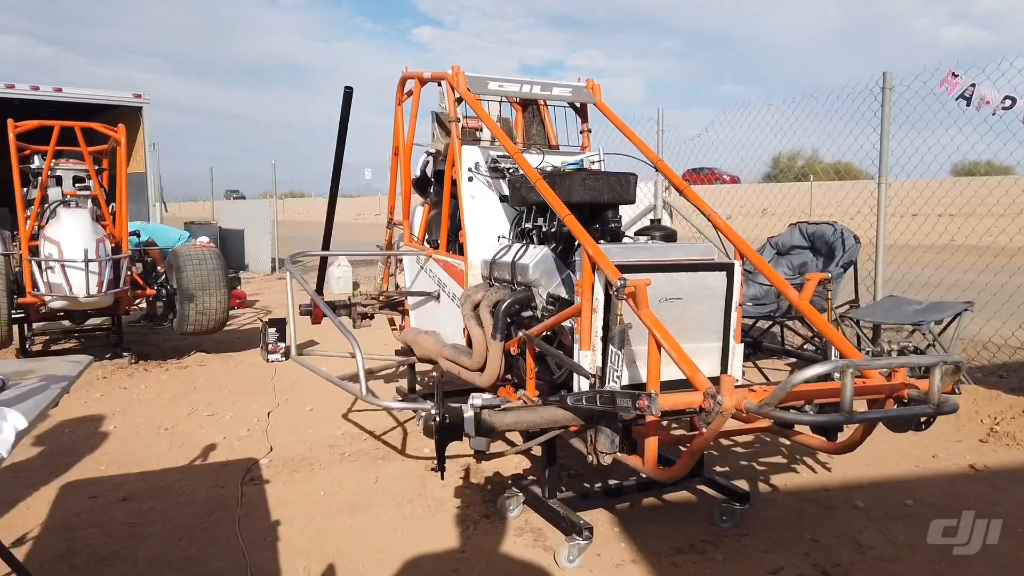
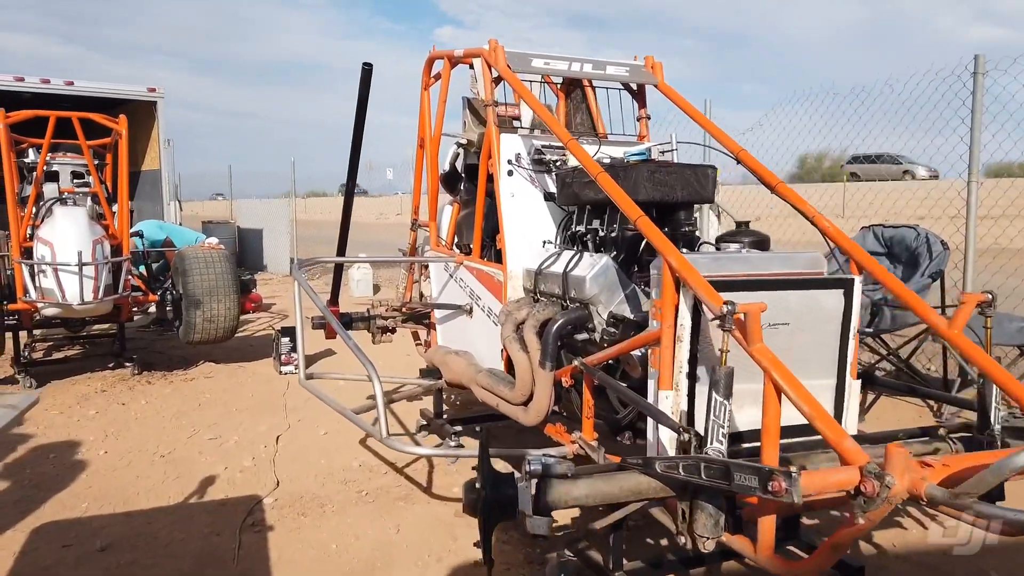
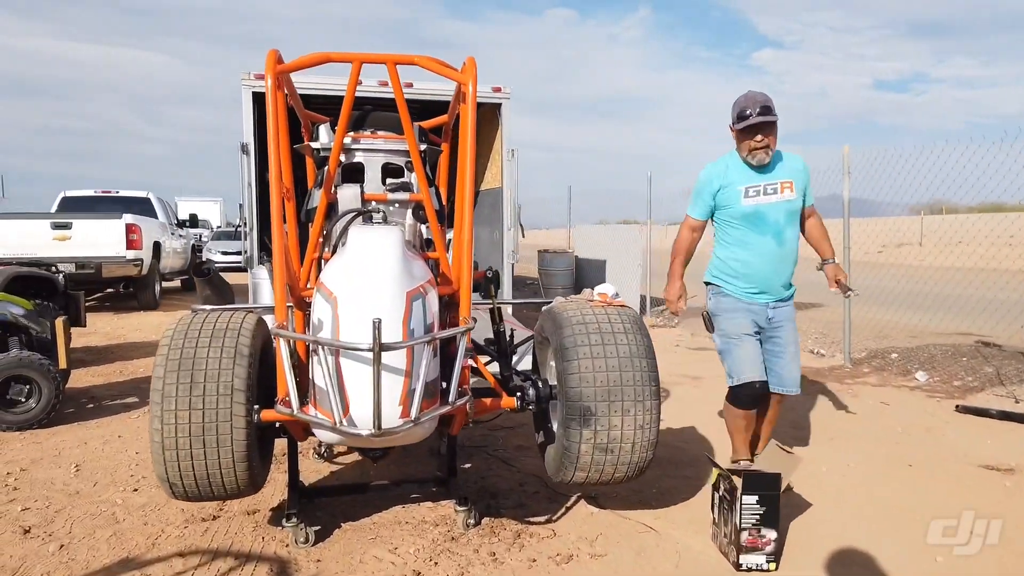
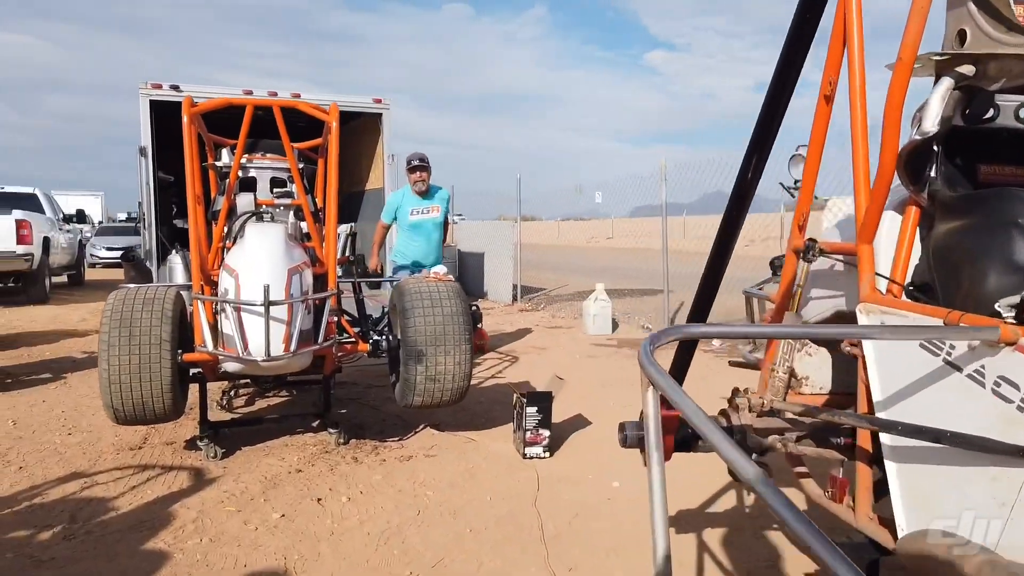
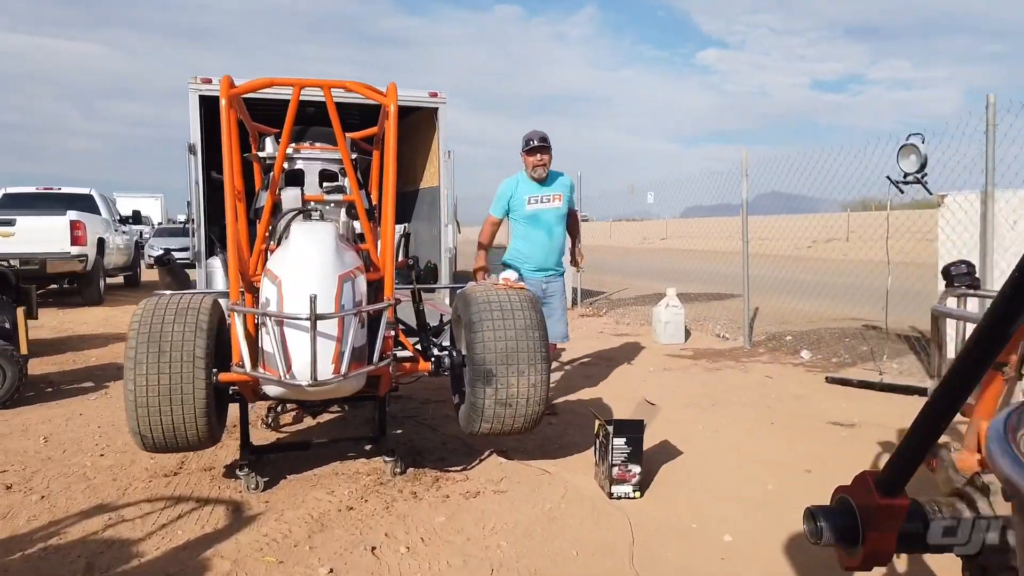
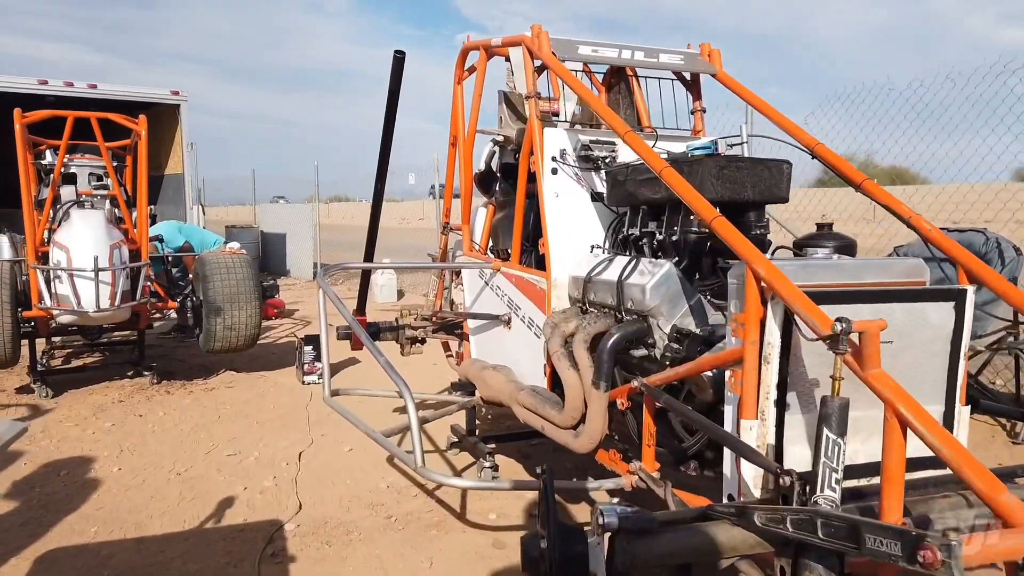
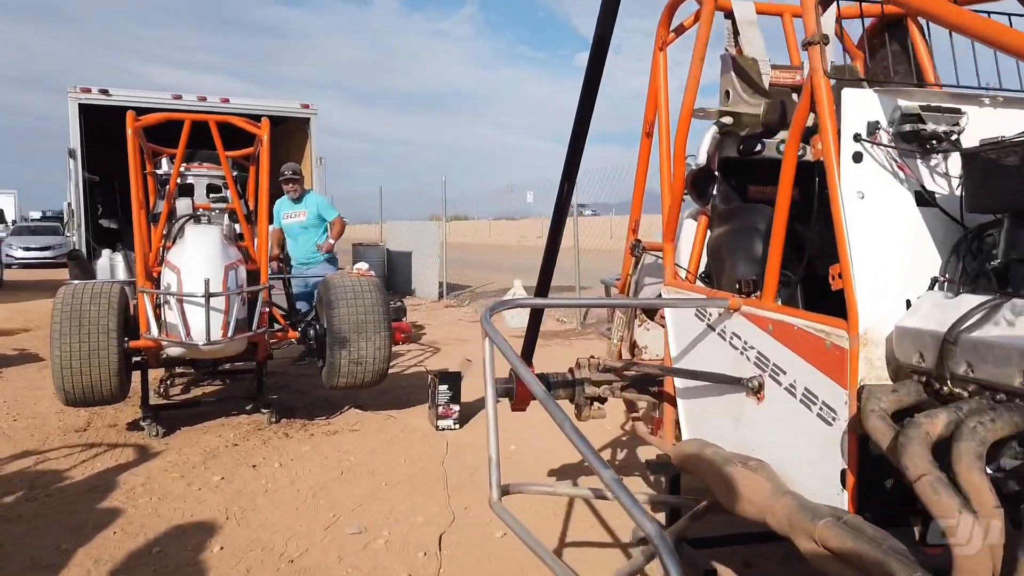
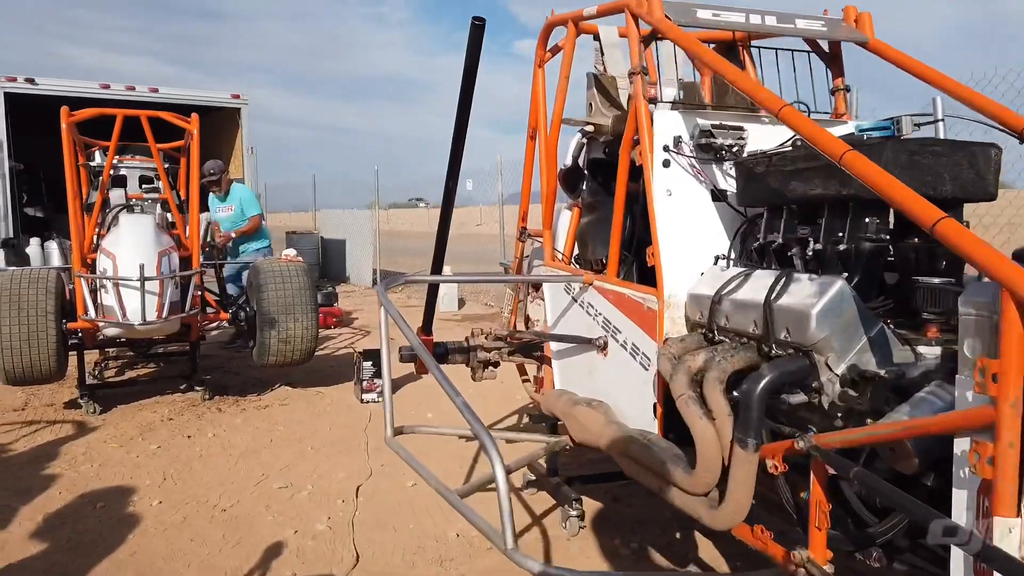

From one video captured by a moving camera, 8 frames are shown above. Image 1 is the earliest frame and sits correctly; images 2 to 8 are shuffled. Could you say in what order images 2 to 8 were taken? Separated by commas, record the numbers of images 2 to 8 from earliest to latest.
2, 6, 8, 7, 4, 5, 3
